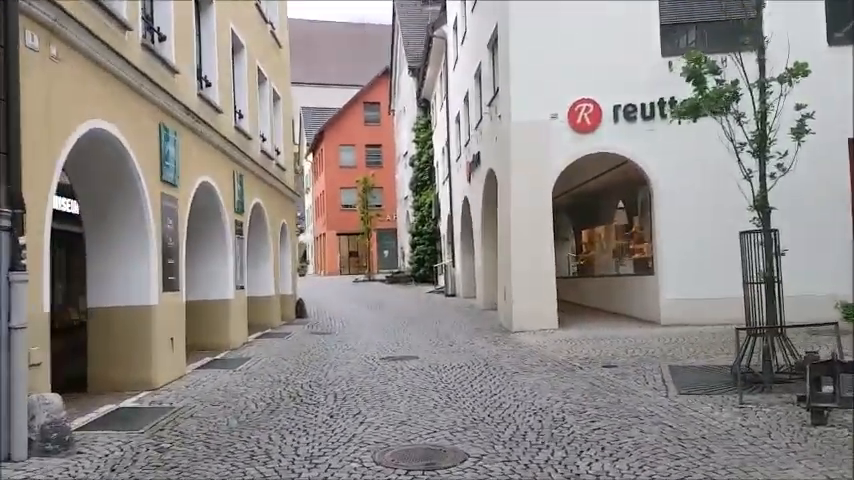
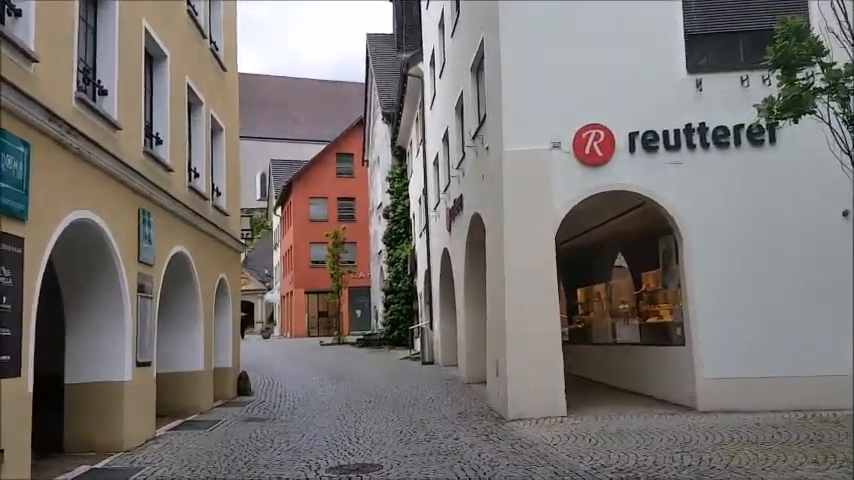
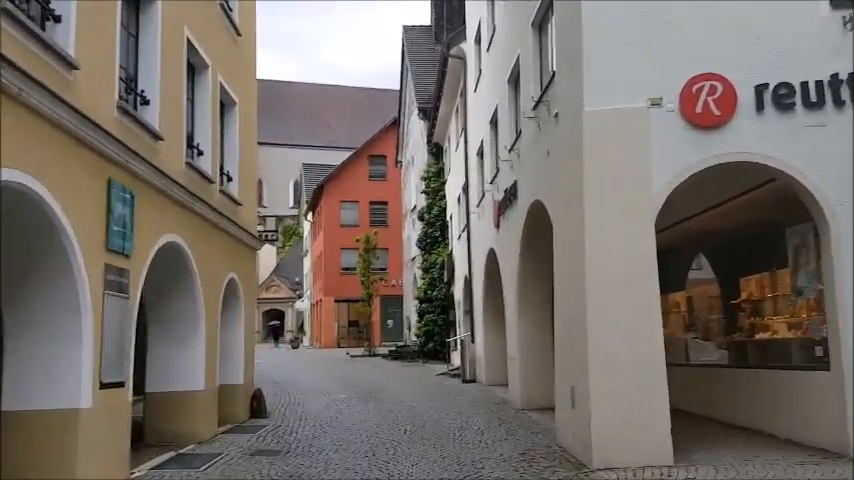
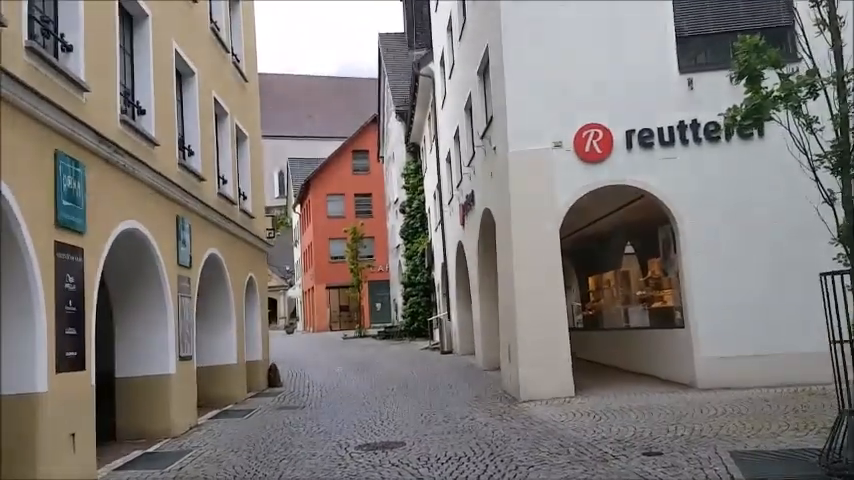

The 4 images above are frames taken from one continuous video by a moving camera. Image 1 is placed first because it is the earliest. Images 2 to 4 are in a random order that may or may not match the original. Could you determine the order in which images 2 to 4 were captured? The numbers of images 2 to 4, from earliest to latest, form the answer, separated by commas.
4, 2, 3
